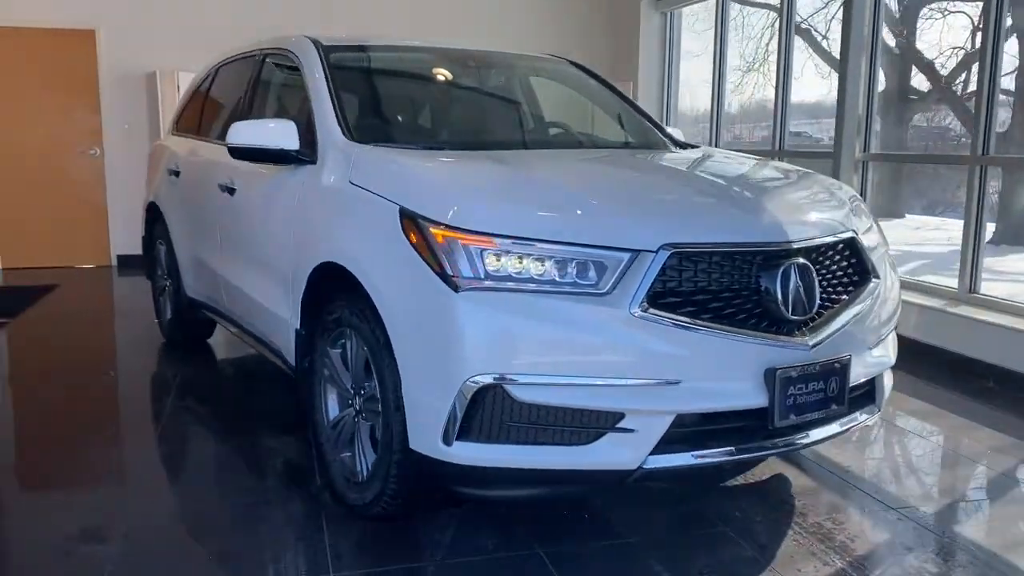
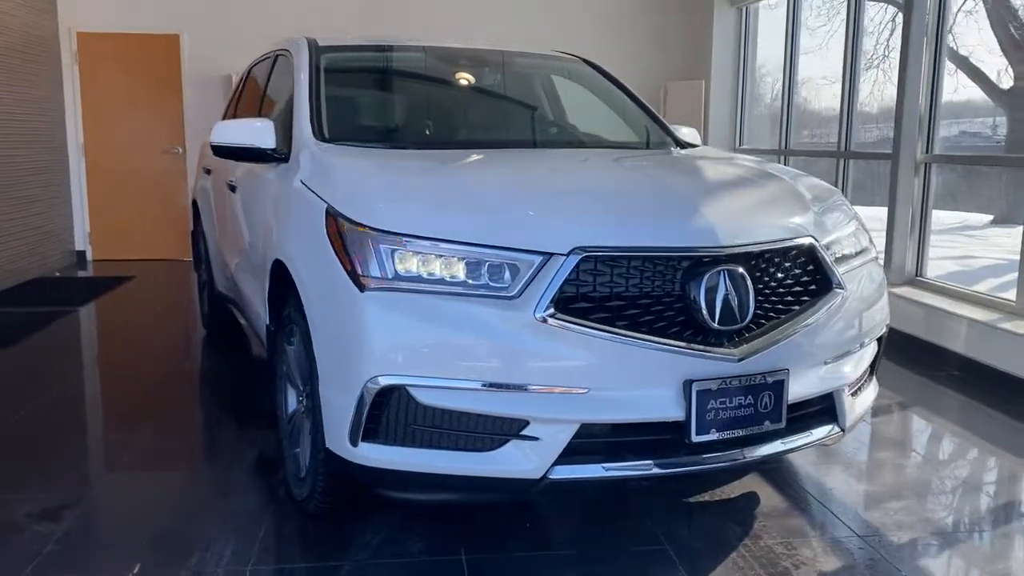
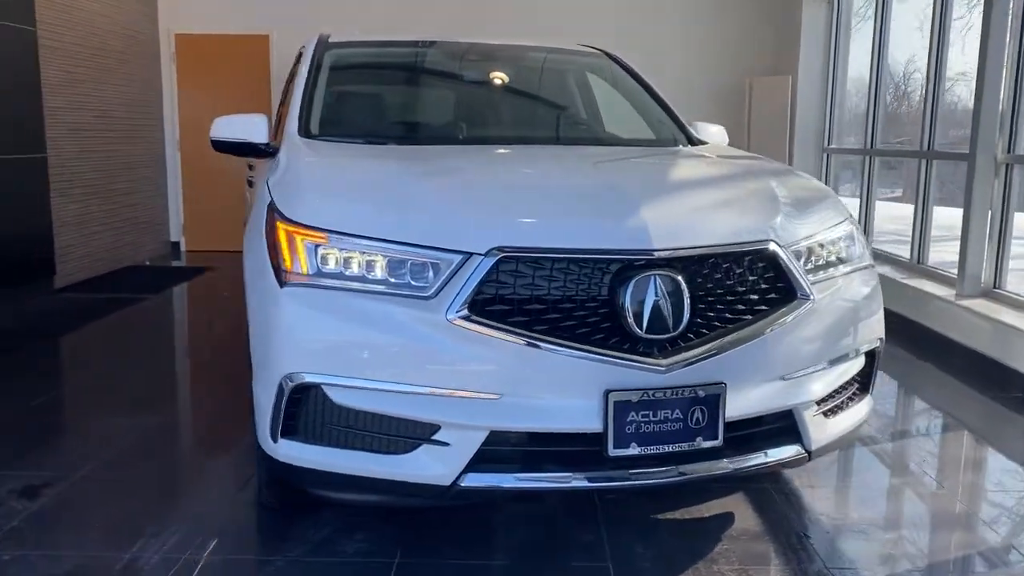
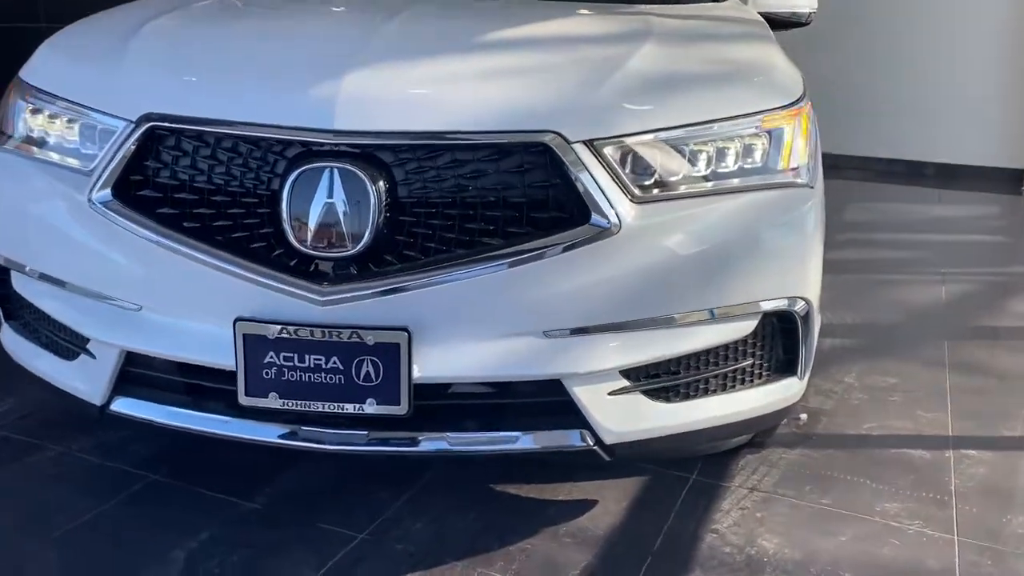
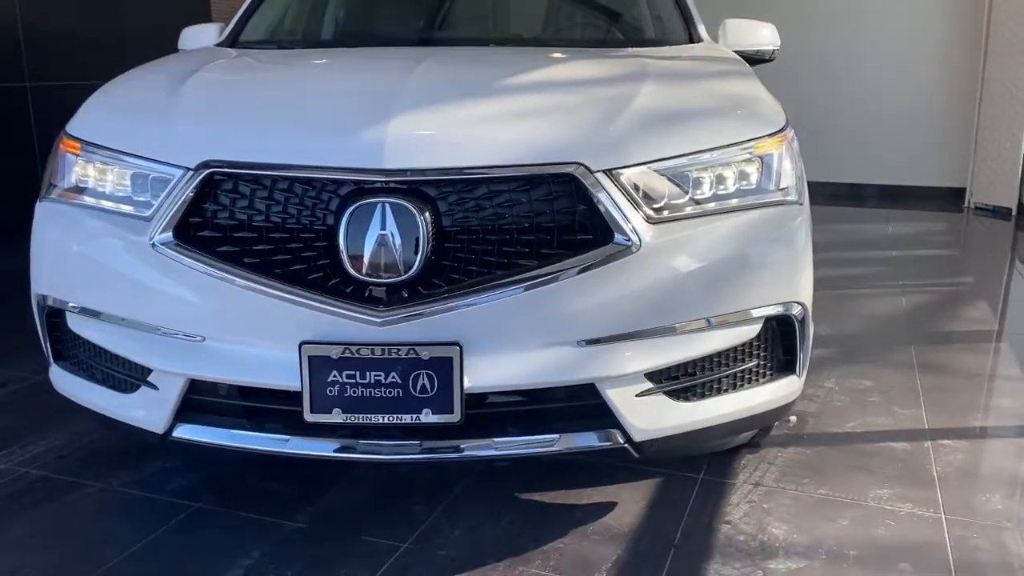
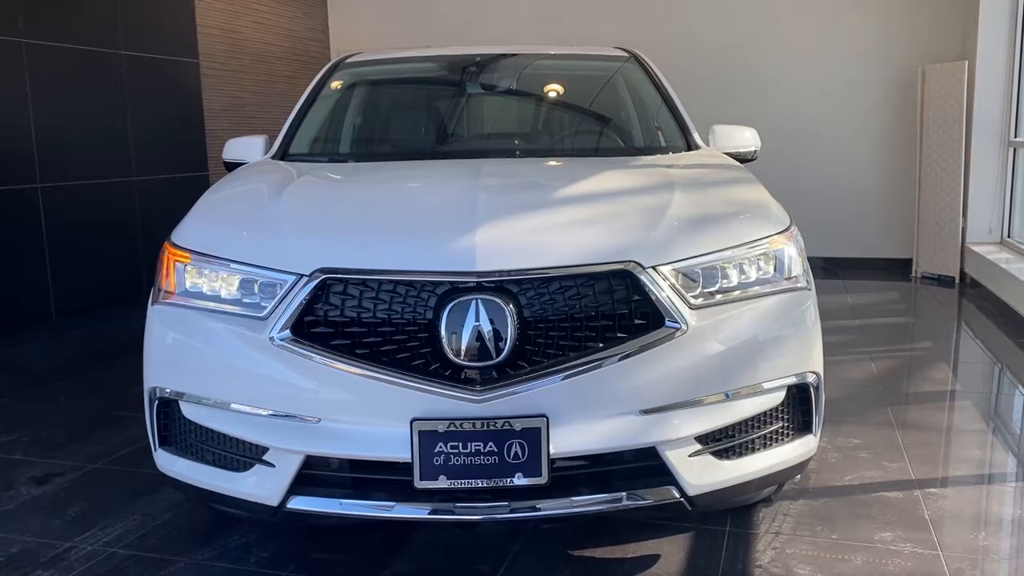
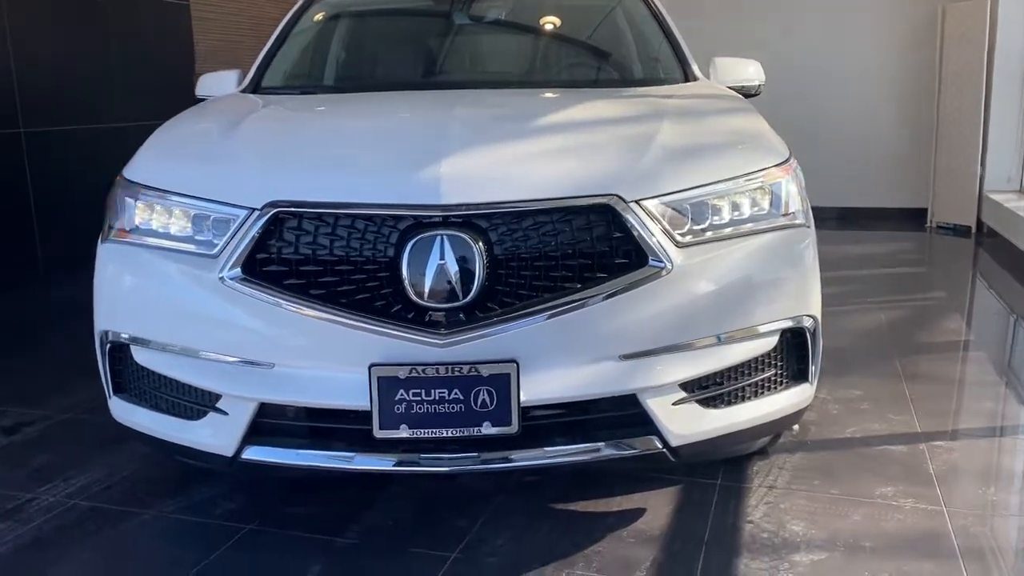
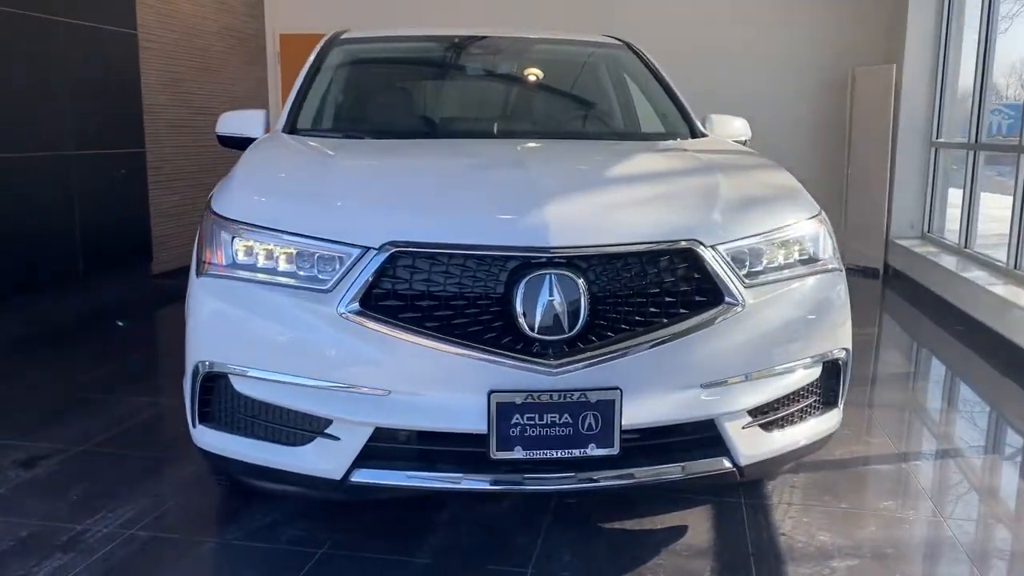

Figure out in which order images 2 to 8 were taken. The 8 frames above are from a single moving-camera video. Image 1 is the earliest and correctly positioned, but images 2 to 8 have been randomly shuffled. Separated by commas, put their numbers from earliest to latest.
2, 3, 8, 6, 7, 5, 4
